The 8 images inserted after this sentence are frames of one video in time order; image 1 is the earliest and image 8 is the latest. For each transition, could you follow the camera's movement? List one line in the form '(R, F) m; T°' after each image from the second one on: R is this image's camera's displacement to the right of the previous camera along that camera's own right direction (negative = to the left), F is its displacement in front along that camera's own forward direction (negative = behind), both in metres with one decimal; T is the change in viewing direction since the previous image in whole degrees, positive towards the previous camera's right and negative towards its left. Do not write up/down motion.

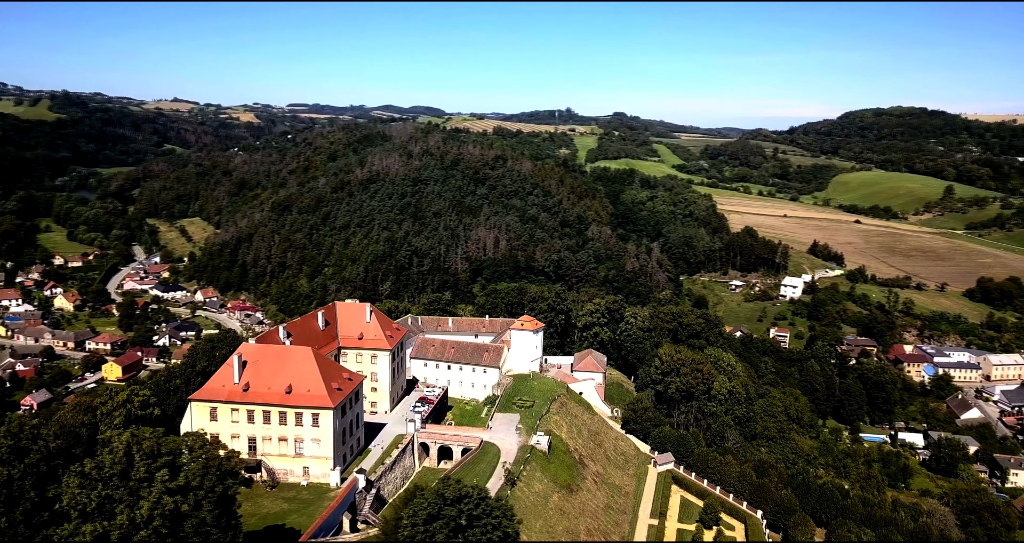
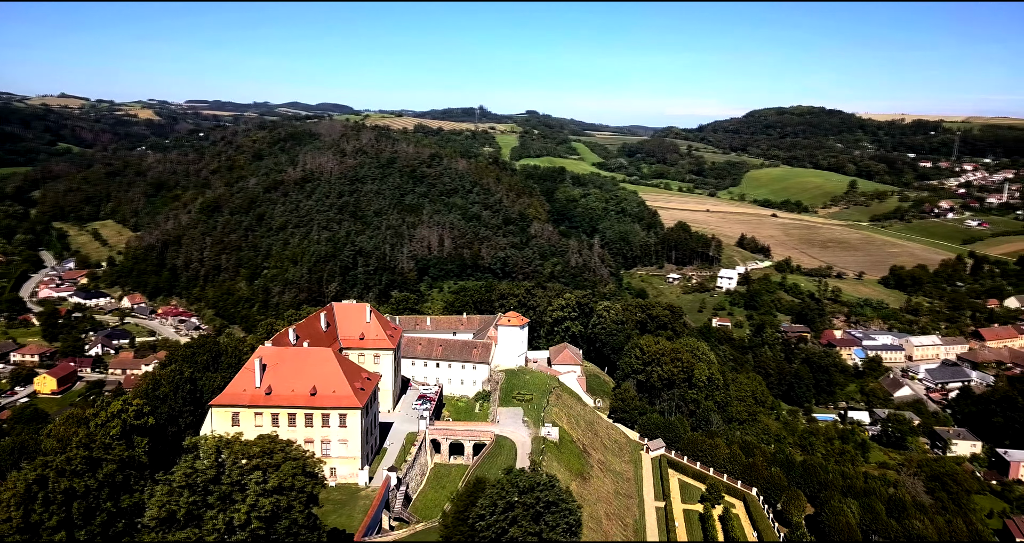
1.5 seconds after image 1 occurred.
(-3.9, -0.5) m; +7°
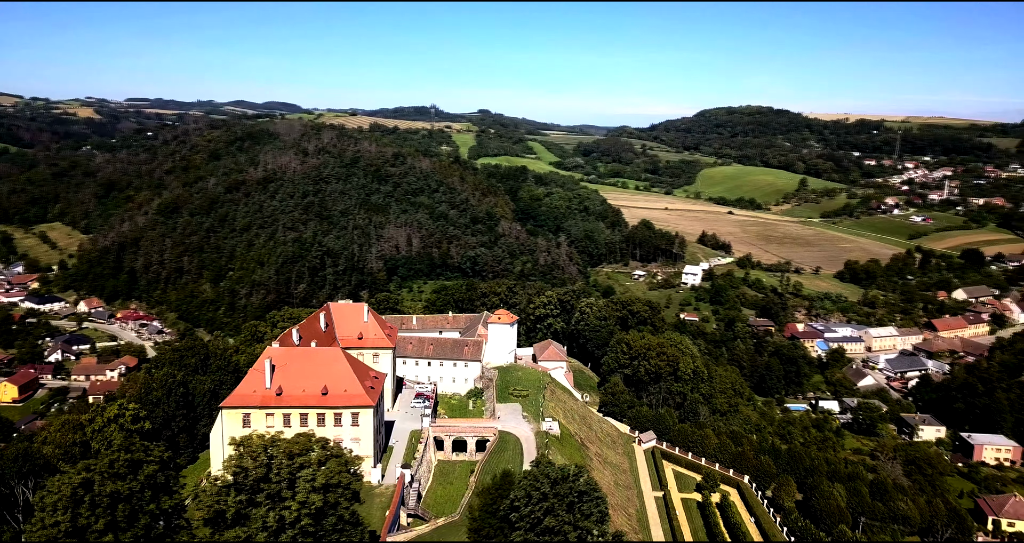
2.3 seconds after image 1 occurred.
(-2.0, -0.4) m; +4°
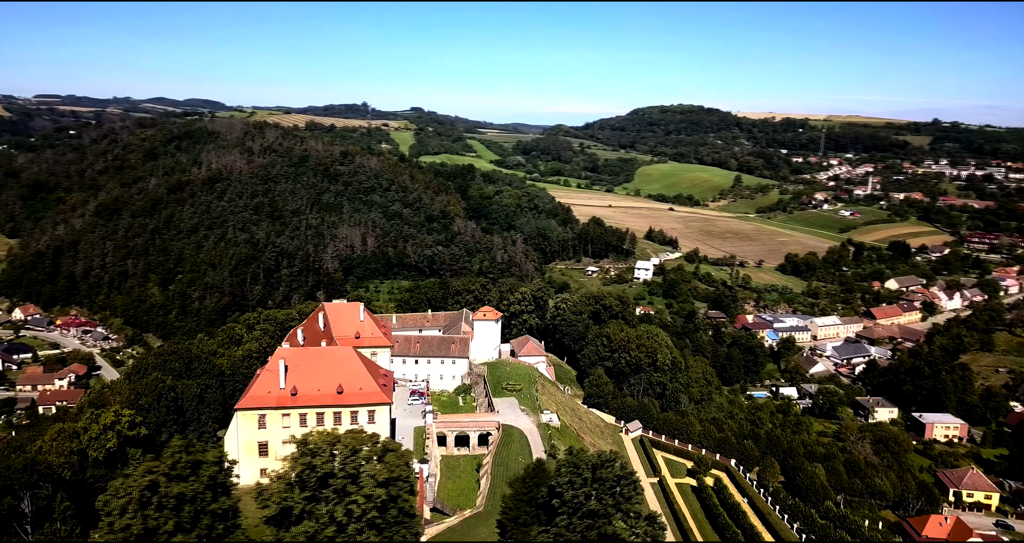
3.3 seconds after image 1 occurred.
(-2.8, -0.5) m; +5°
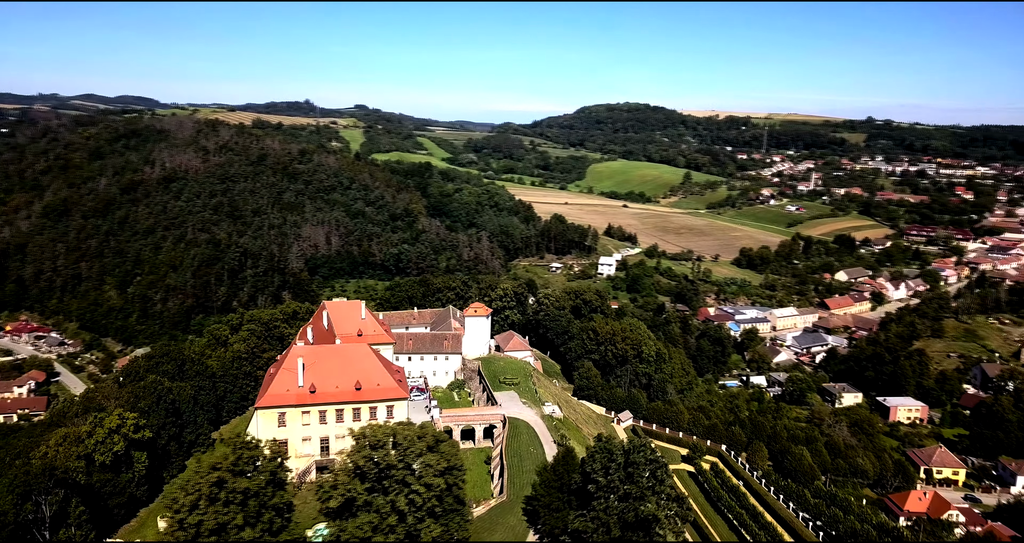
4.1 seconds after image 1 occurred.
(-2.5, -0.6) m; +4°
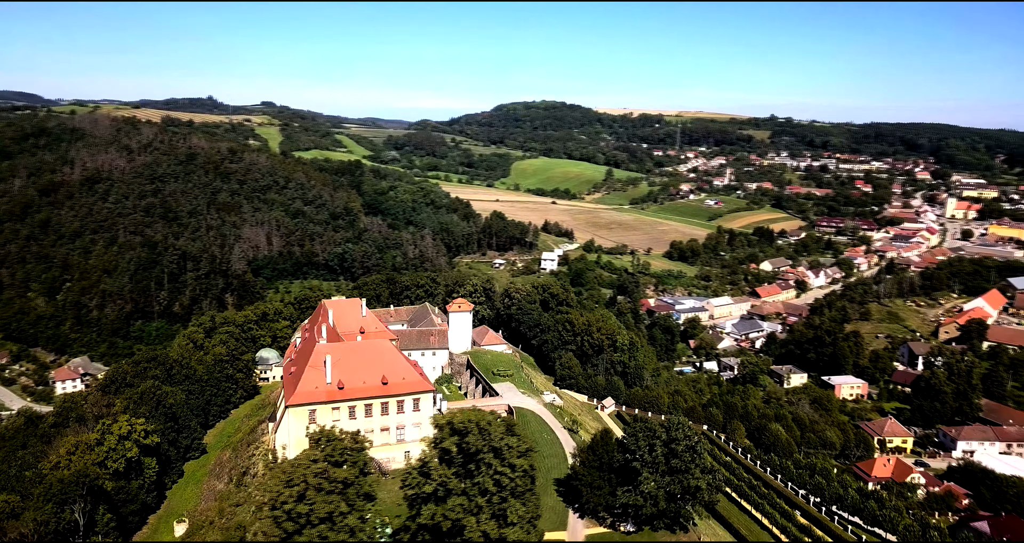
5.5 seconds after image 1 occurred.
(-3.9, -0.9) m; +7°
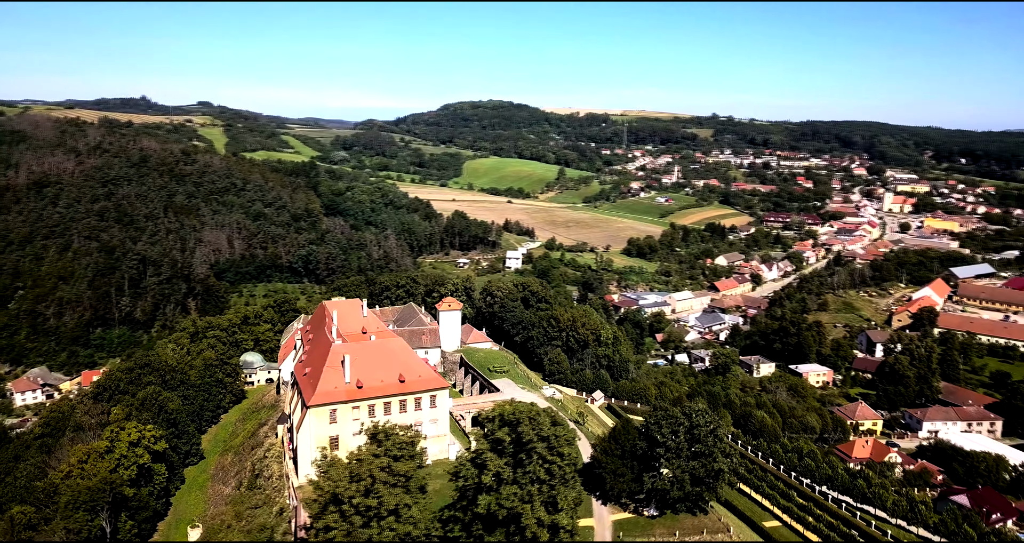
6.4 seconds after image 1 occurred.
(-2.5, -0.6) m; +4°
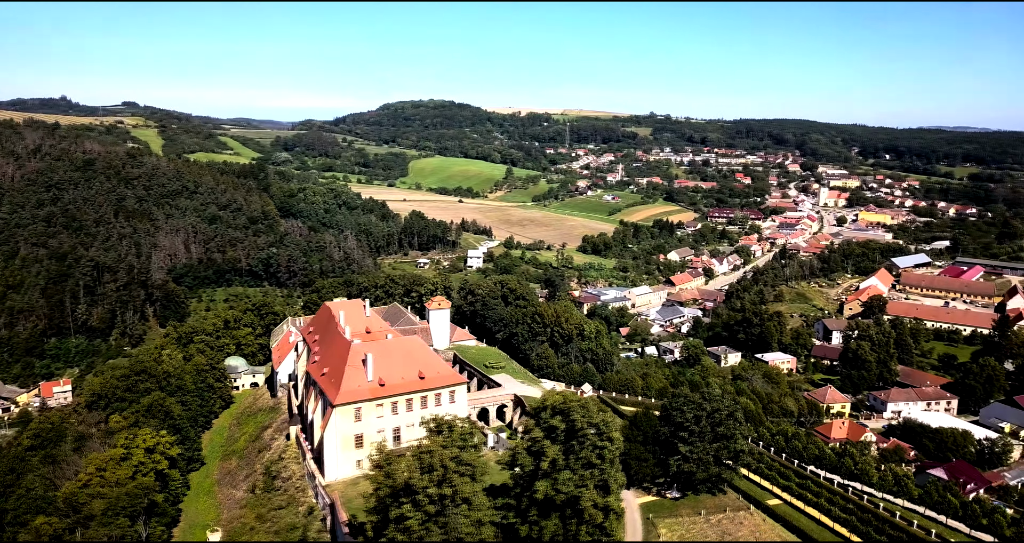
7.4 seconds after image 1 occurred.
(-2.9, -0.7) m; +5°
